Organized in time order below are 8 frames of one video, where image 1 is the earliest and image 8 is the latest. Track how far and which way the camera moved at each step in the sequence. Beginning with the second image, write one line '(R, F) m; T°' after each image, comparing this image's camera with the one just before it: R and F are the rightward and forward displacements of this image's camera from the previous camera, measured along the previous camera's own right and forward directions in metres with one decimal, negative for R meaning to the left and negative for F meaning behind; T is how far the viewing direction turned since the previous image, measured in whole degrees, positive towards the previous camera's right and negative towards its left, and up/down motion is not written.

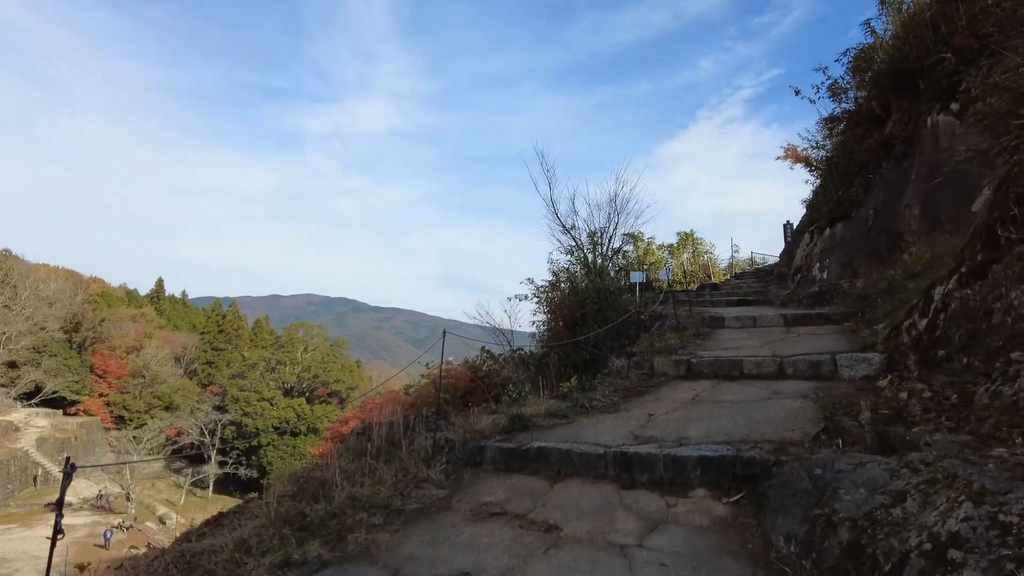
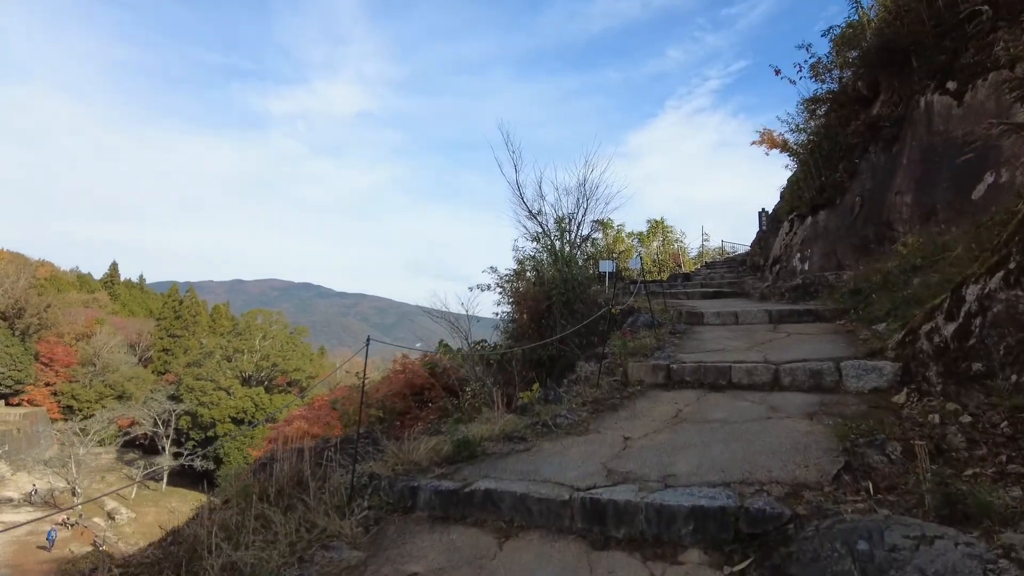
(+0.1, +0.7) m; +3°
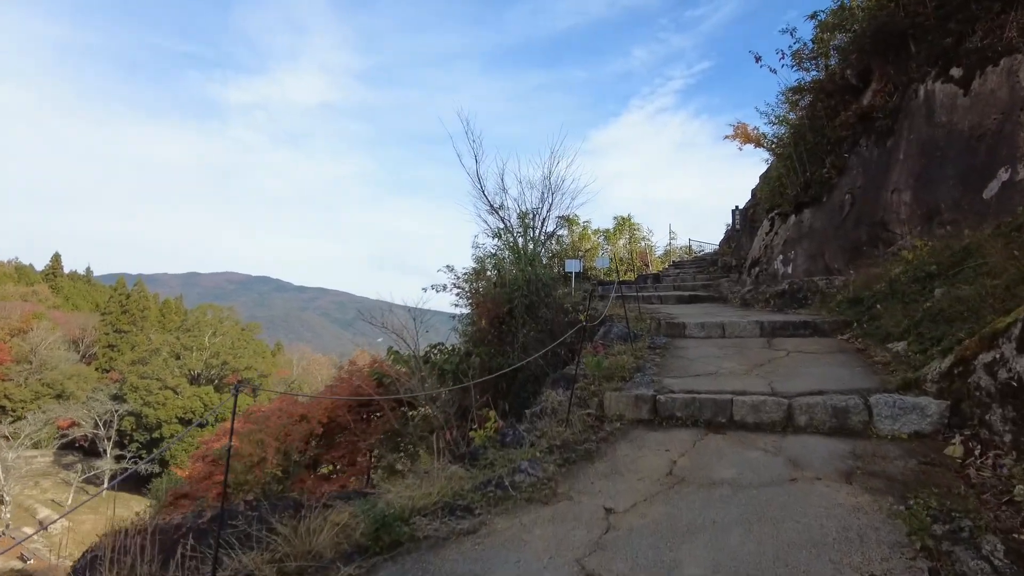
(+0.1, +0.8) m; +3°
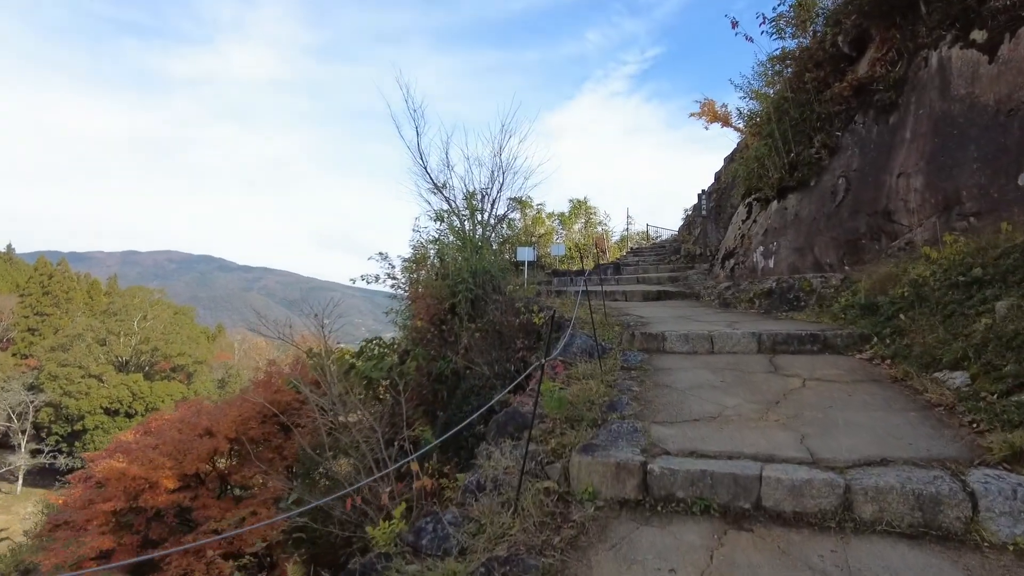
(+0.1, +1.0) m; +4°
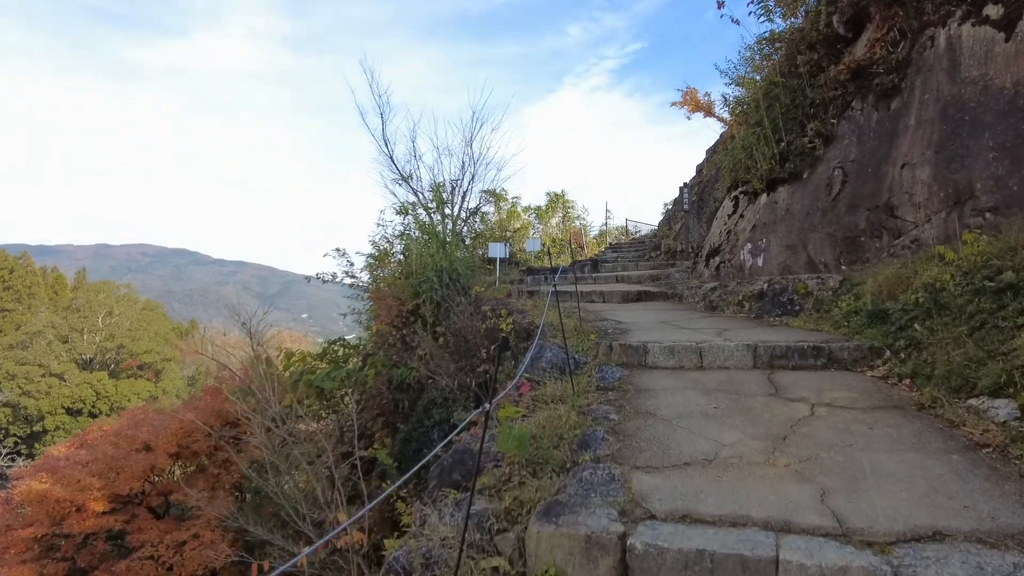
(+0.1, +0.5) m; +2°
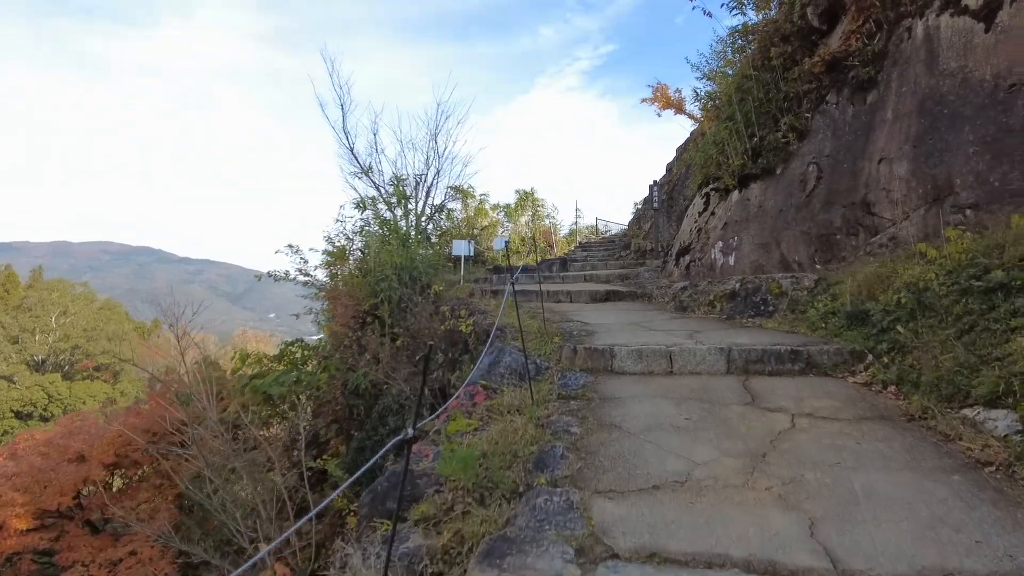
(+0.1, +0.3) m; +3°
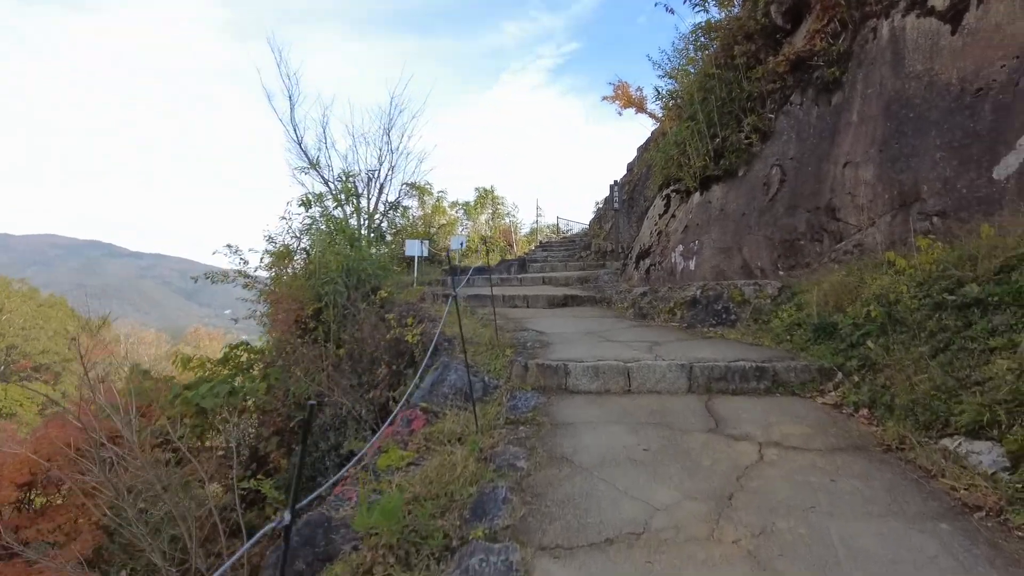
(+0.1, +0.3) m; +3°
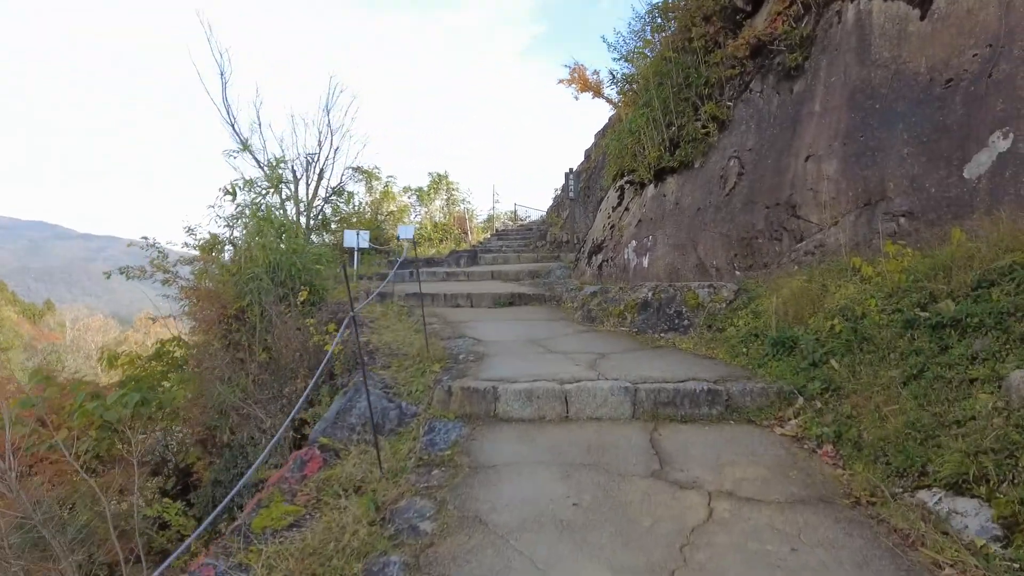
(+0.2, +0.4) m; +3°
